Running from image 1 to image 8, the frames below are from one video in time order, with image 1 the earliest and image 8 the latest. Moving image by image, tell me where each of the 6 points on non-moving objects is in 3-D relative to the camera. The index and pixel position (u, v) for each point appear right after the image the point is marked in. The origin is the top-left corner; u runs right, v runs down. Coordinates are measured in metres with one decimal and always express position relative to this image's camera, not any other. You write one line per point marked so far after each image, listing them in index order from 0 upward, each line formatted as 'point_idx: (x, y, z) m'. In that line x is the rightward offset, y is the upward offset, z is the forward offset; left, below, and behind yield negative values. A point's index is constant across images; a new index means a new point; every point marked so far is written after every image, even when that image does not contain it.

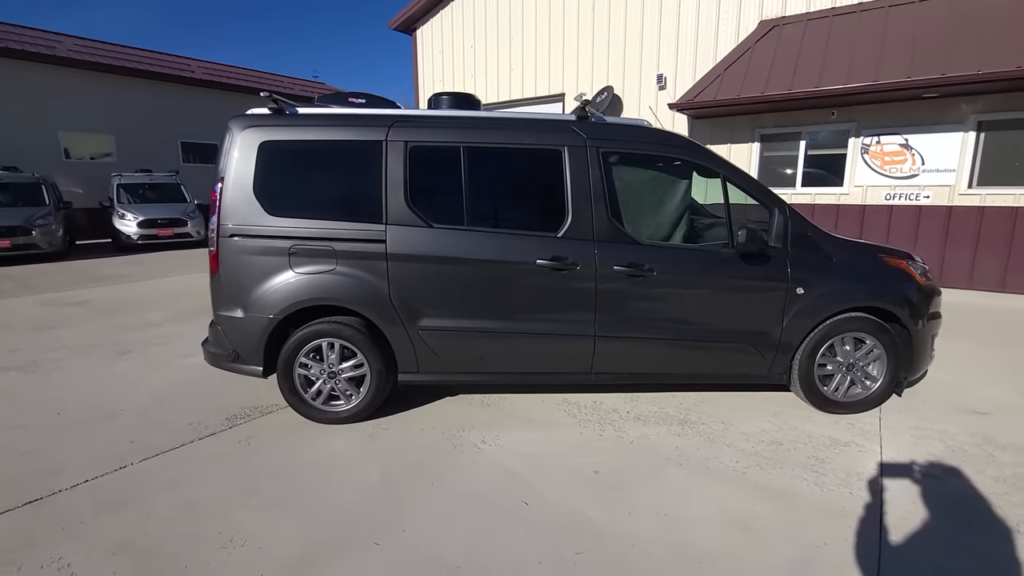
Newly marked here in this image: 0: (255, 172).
0: (-1.6, +0.7, +3.3) m
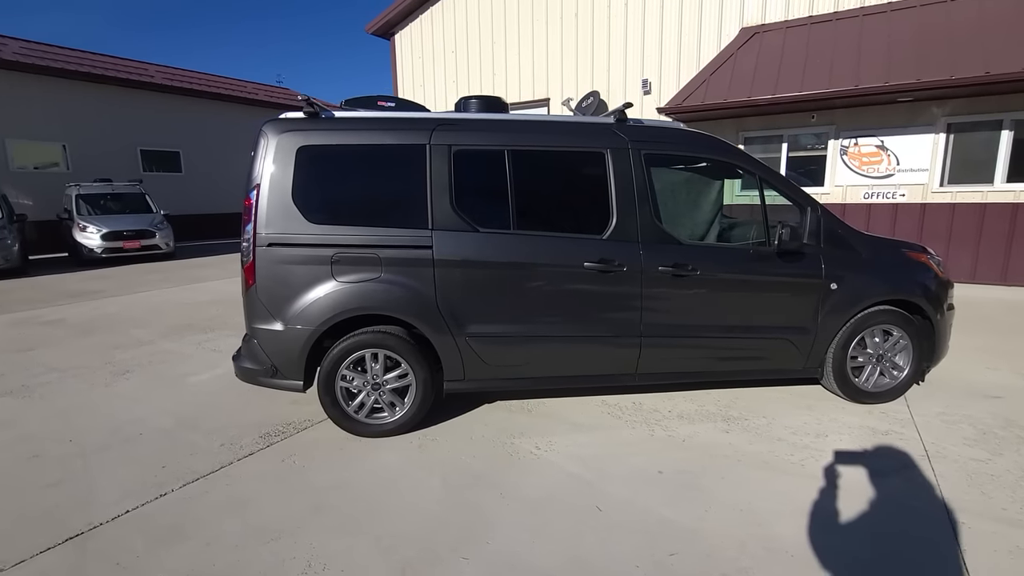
0: (-1.3, +0.6, +3.2) m
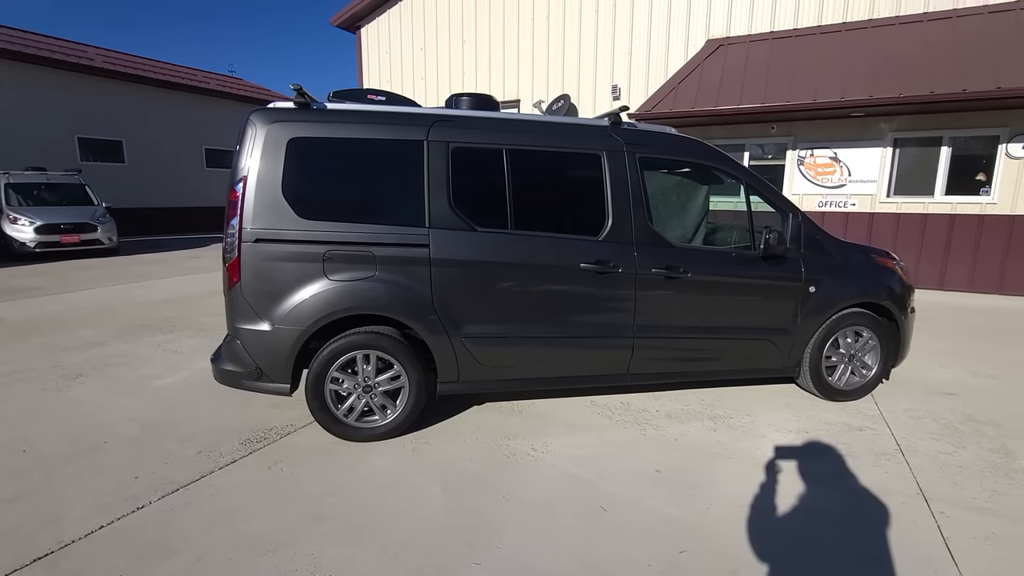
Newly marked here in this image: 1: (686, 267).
0: (-1.3, +0.7, +3.0) m
1: (+1.1, +0.1, +3.5) m
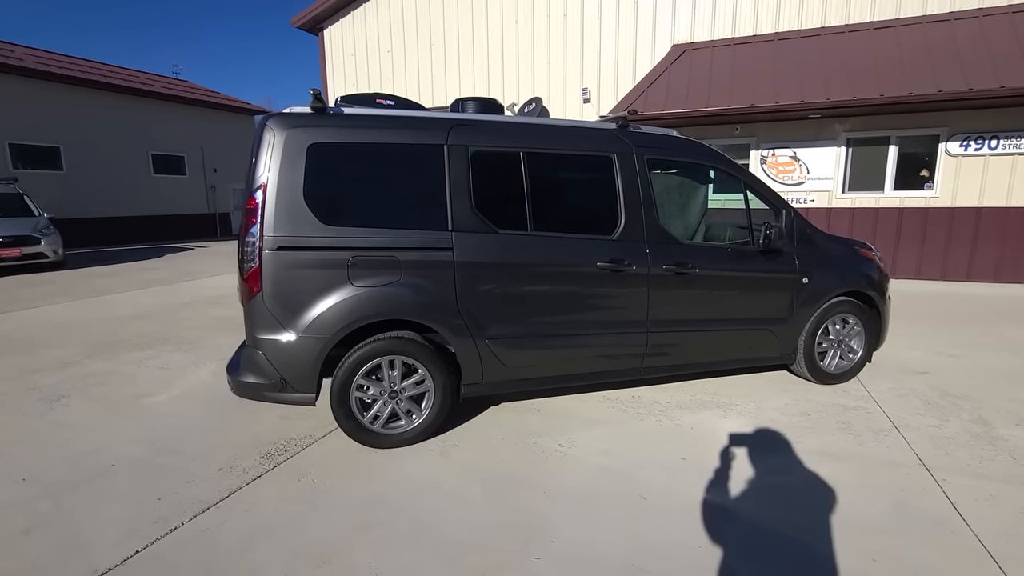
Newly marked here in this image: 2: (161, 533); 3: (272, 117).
0: (-1.2, +0.6, +3.0) m
1: (+1.2, +0.2, +3.7) m
2: (-1.6, -1.2, +2.5) m
3: (-1.3, +1.0, +3.0) m
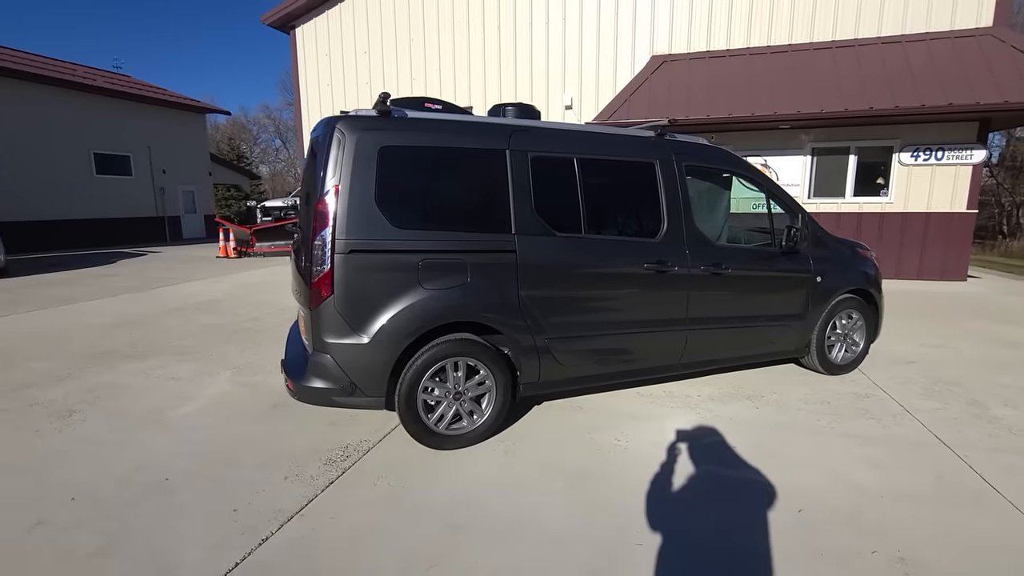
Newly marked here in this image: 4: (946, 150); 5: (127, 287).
0: (-0.8, +0.6, +3.0) m
1: (+1.5, +0.2, +3.9) m
2: (-1.2, -1.2, +2.5) m
3: (-1.0, +0.9, +3.0) m
4: (+6.7, +2.1, +8.2) m
5: (-6.2, 0.0, +8.6) m
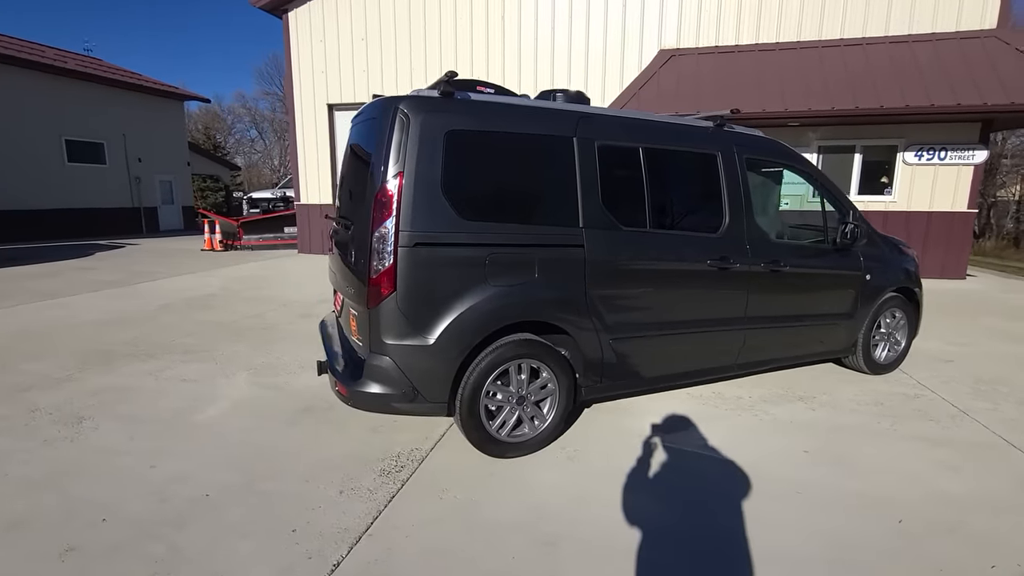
0: (-0.4, +0.6, +2.7) m
1: (+1.9, +0.2, +3.8) m
2: (-0.8, -1.2, +2.2) m
3: (-0.6, +1.0, +2.7) m
4: (+6.8, +2.1, +8.3) m
5: (-6.0, +0.1, +8.1) m
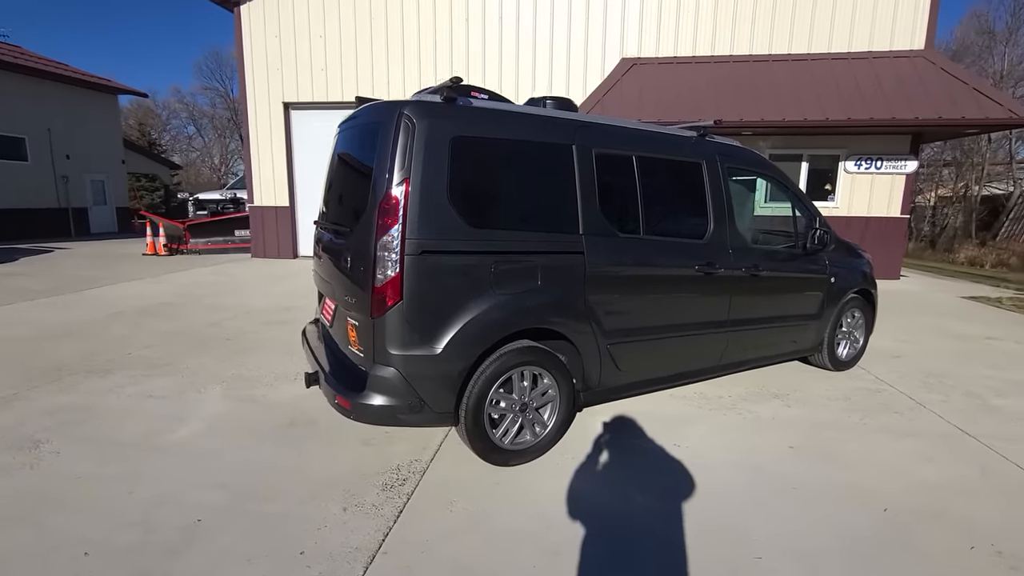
0: (-0.3, +0.6, +2.7) m
1: (+1.8, +0.2, +3.9) m
2: (-0.7, -1.2, +2.1) m
3: (-0.5, +0.9, +2.7) m
4: (+6.2, +2.1, +9.0) m
5: (-6.5, 0.0, +7.5) m
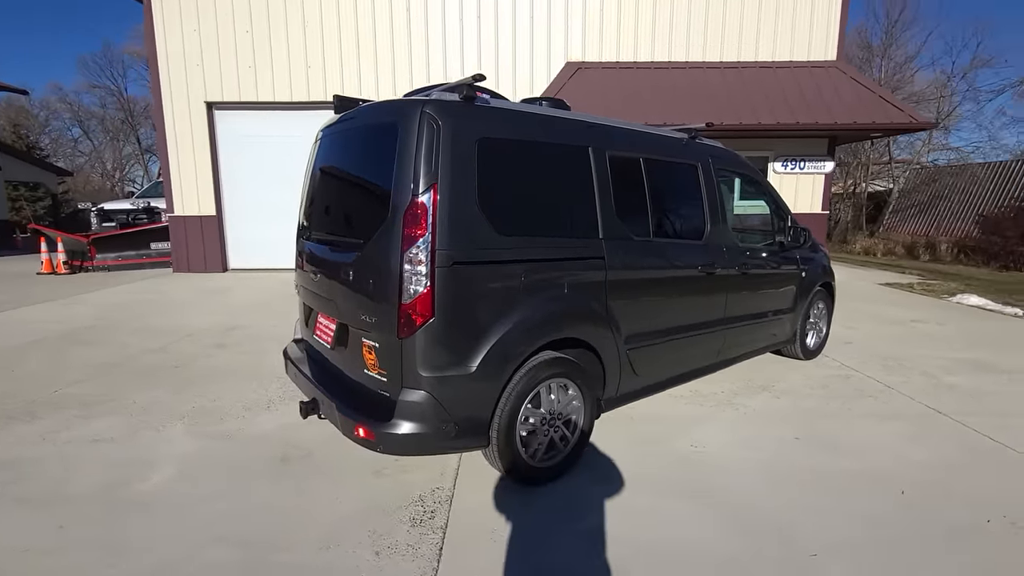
0: (-0.2, +0.5, +2.5) m
1: (+1.8, +0.2, +4.0) m
2: (-0.4, -1.3, +1.9) m
3: (-0.4, +0.8, +2.4) m
4: (+5.3, +2.3, +9.7) m
5: (-7.0, -0.4, +6.3) m
